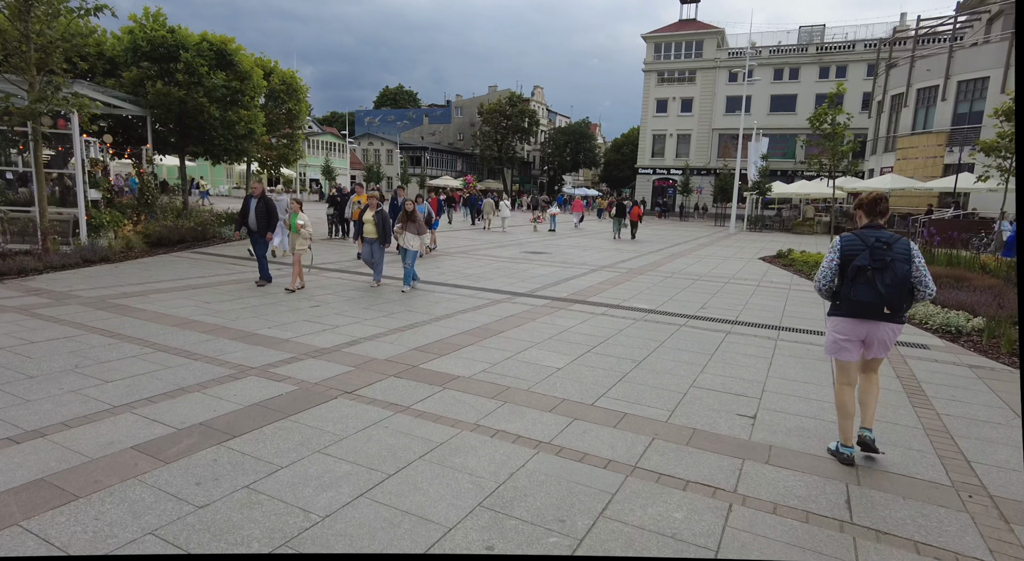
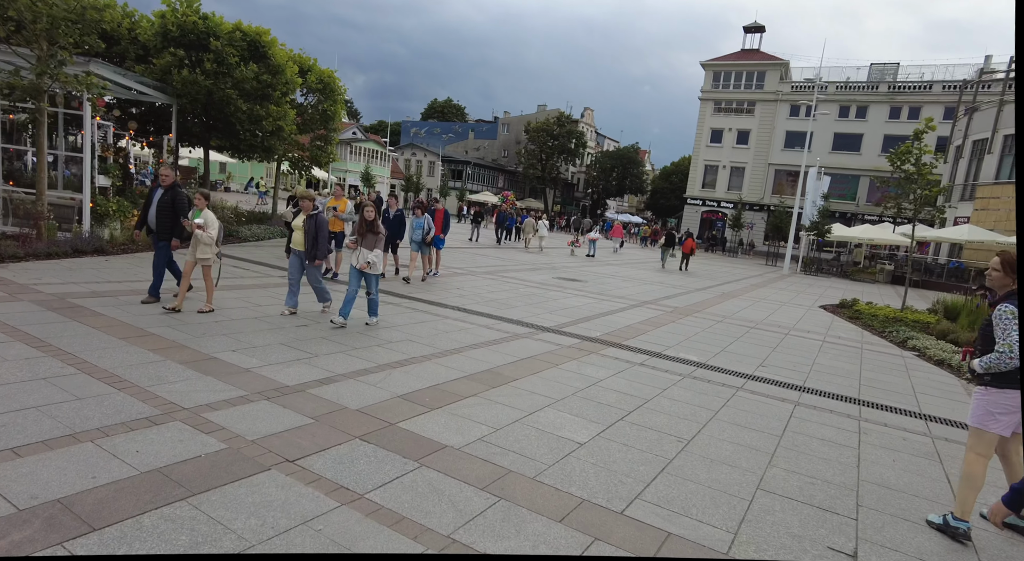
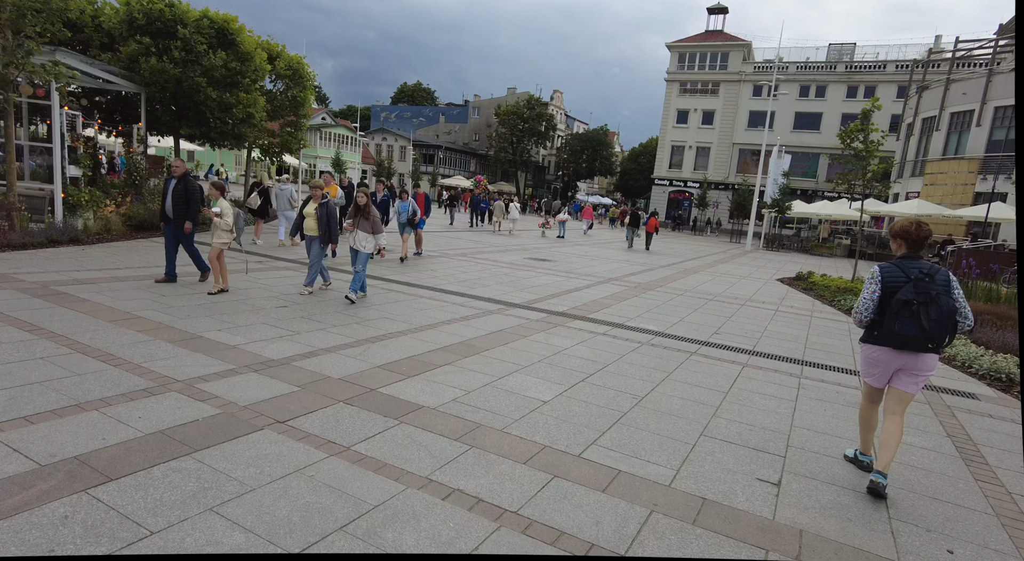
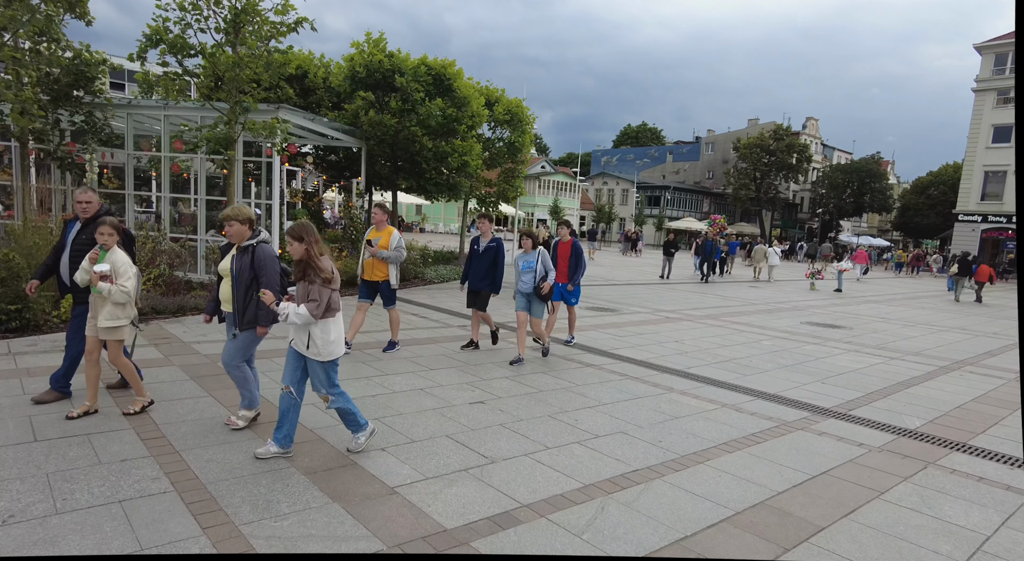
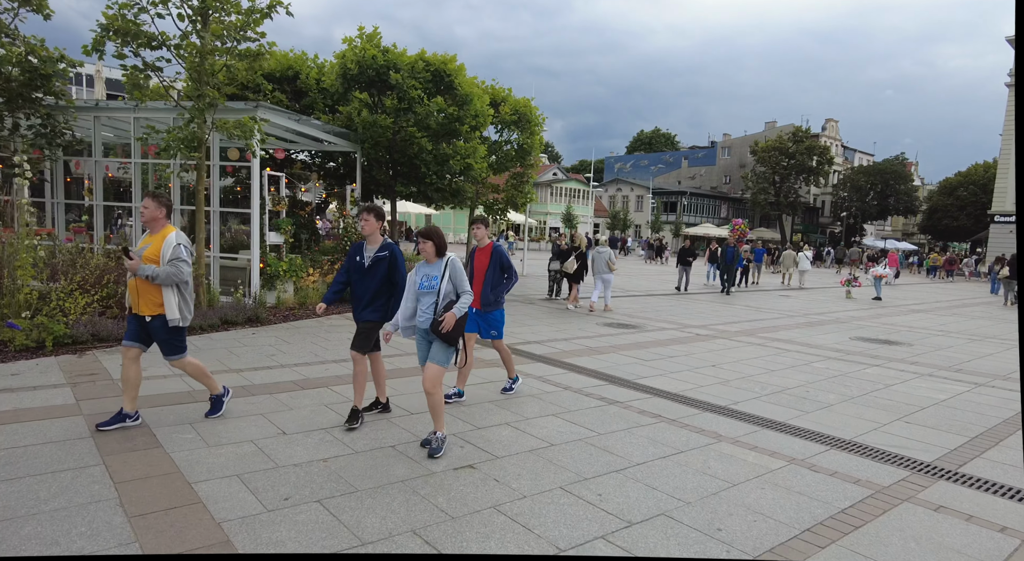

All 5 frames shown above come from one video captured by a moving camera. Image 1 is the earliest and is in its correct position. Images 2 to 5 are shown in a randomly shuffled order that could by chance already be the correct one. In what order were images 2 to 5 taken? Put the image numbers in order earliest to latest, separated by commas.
3, 2, 4, 5
